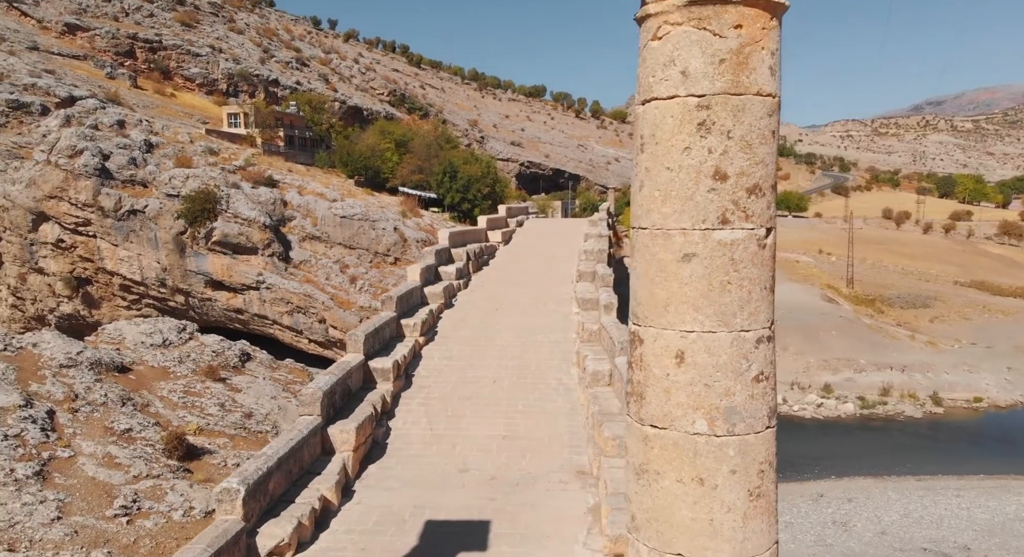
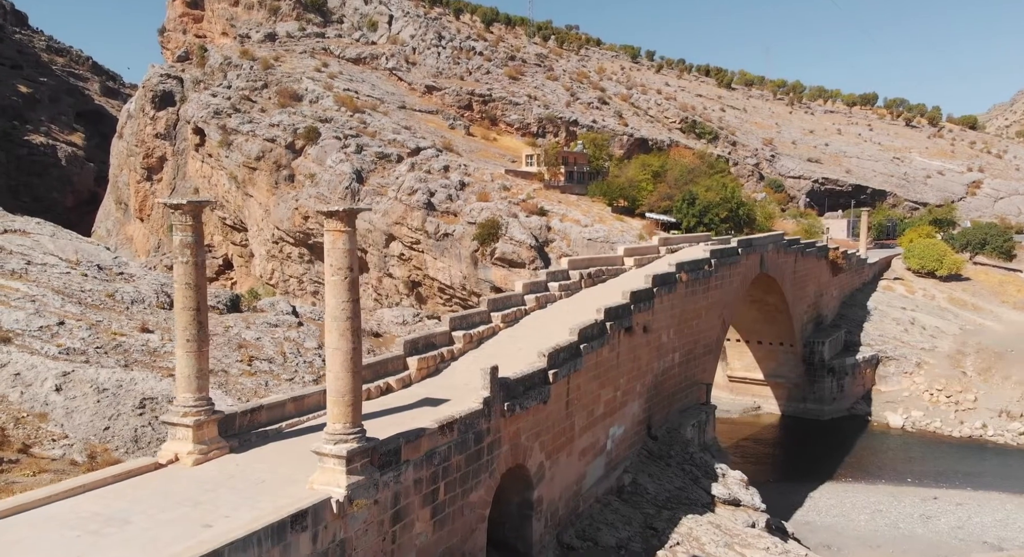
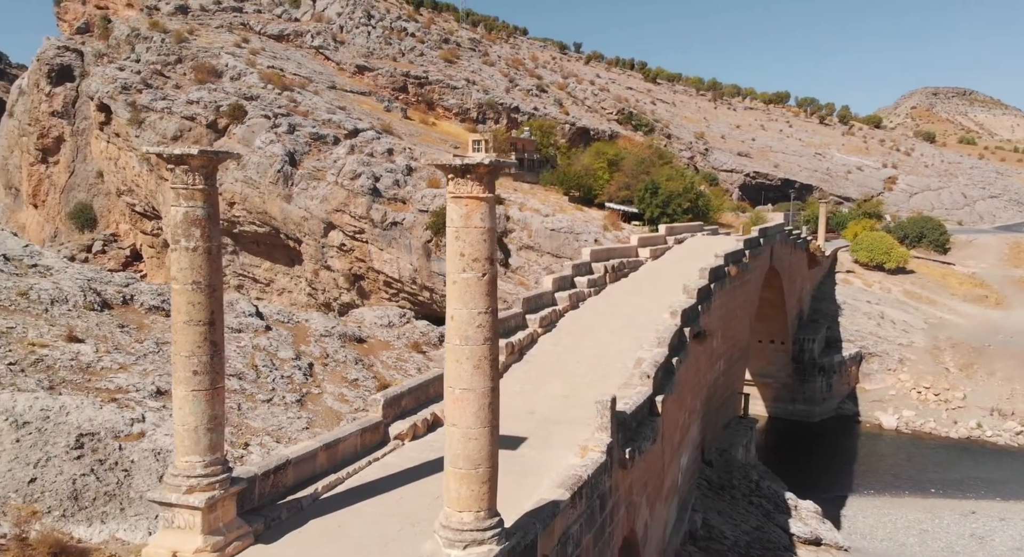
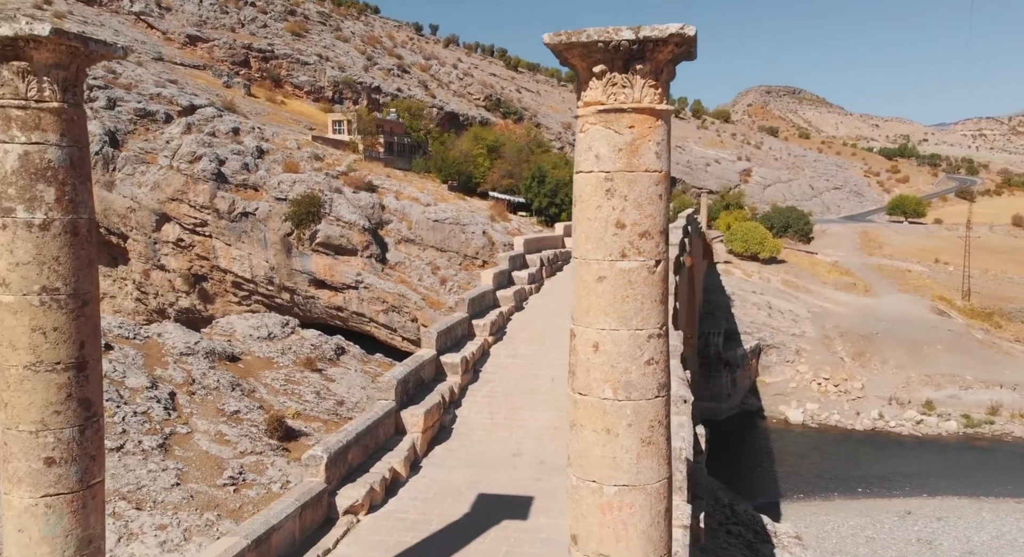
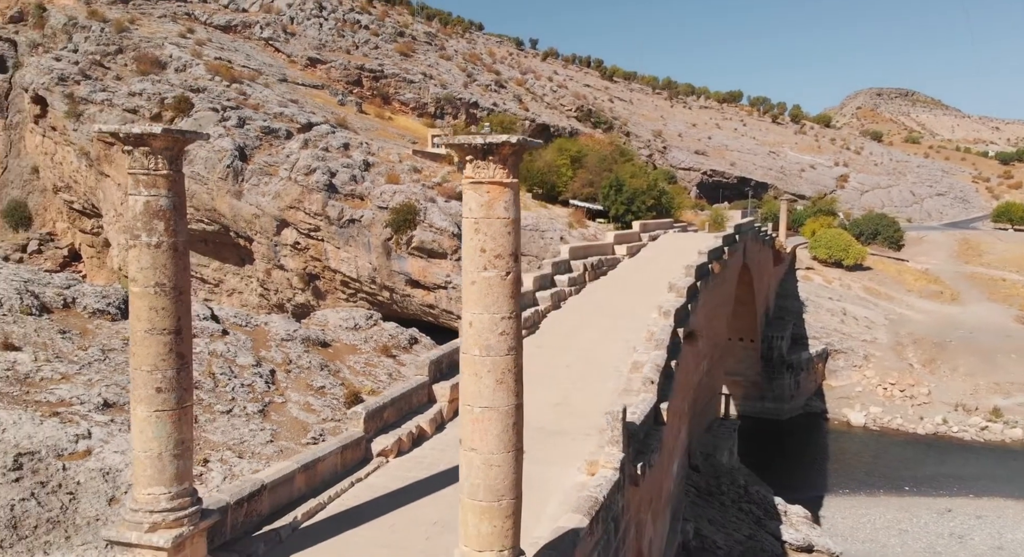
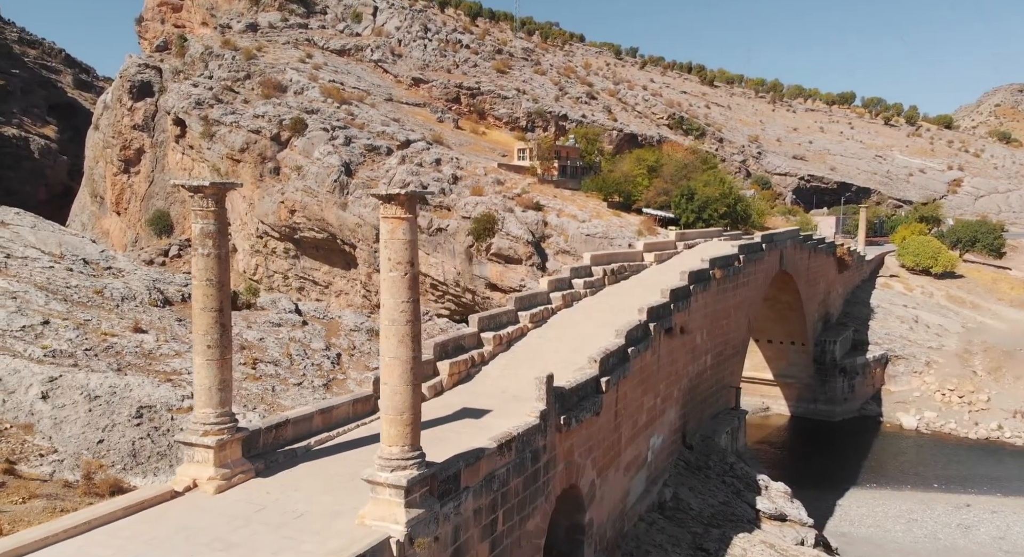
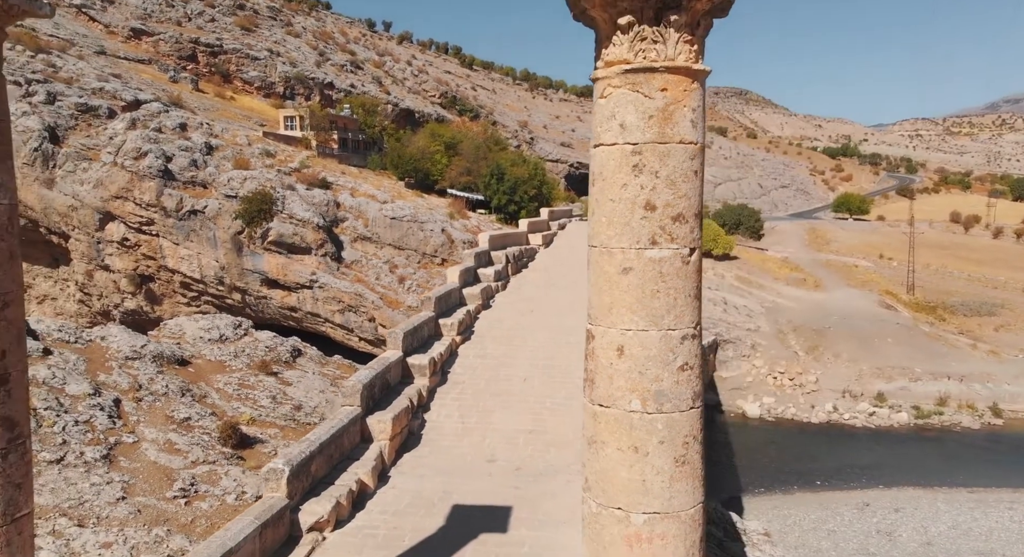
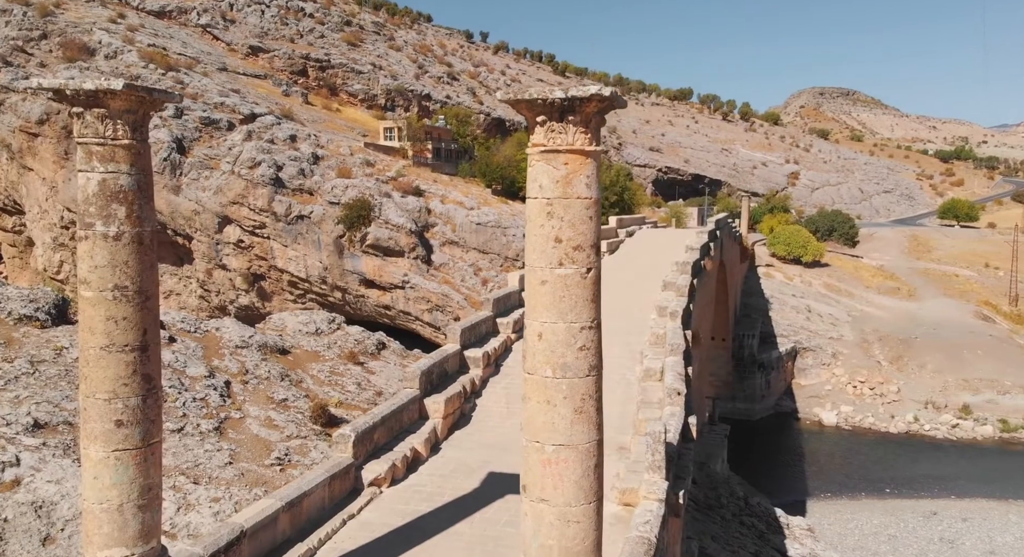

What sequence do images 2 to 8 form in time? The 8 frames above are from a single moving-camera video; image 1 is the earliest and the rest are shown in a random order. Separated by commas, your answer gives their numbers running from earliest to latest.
7, 4, 8, 5, 3, 6, 2
